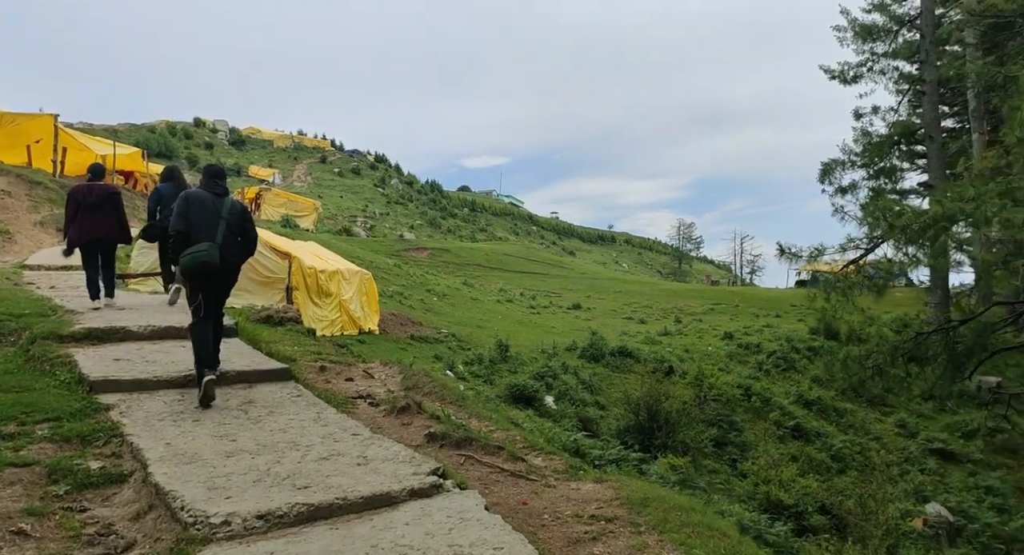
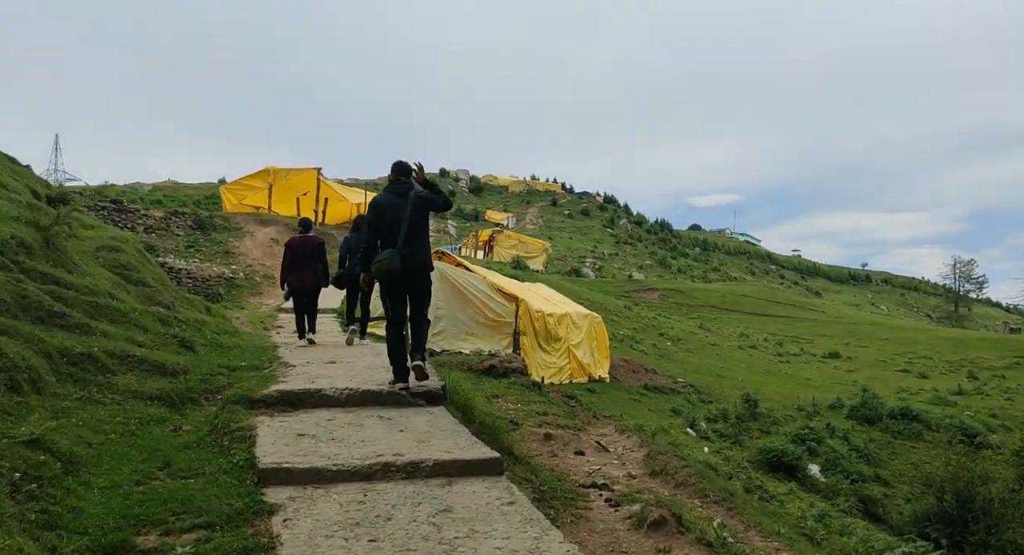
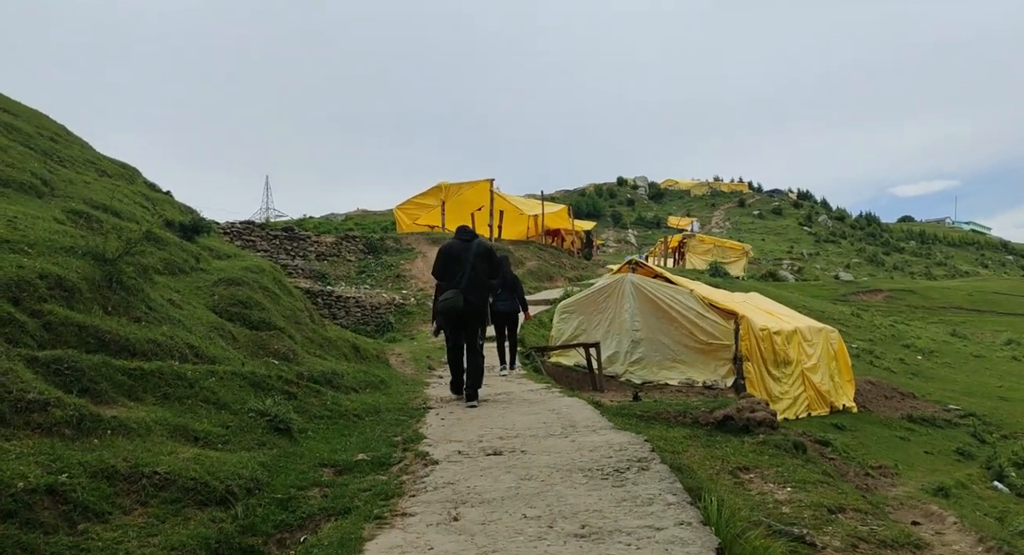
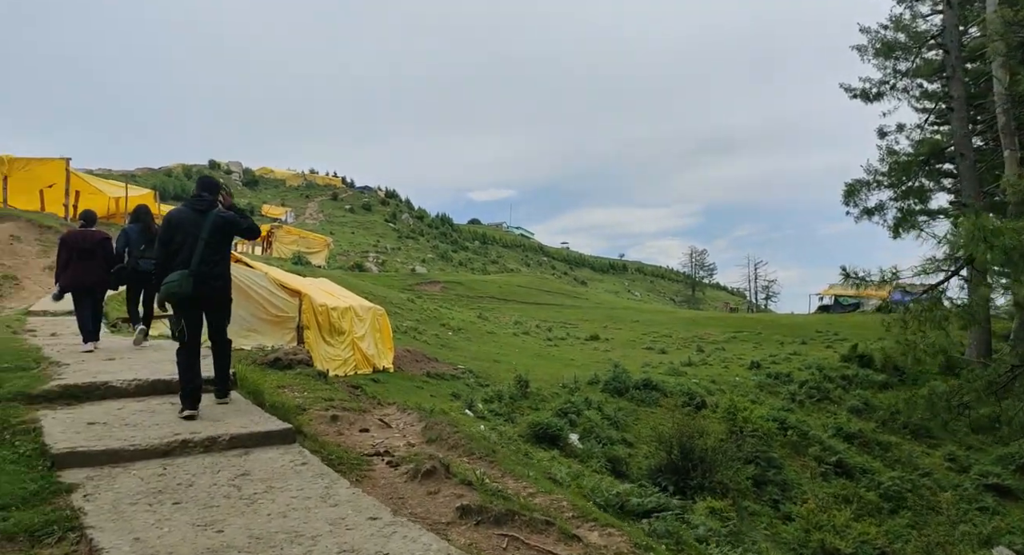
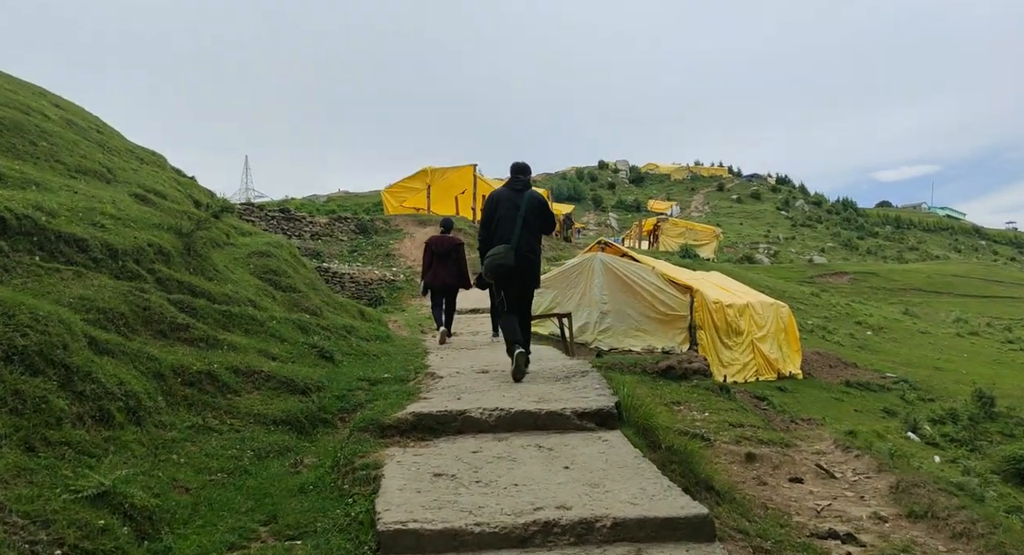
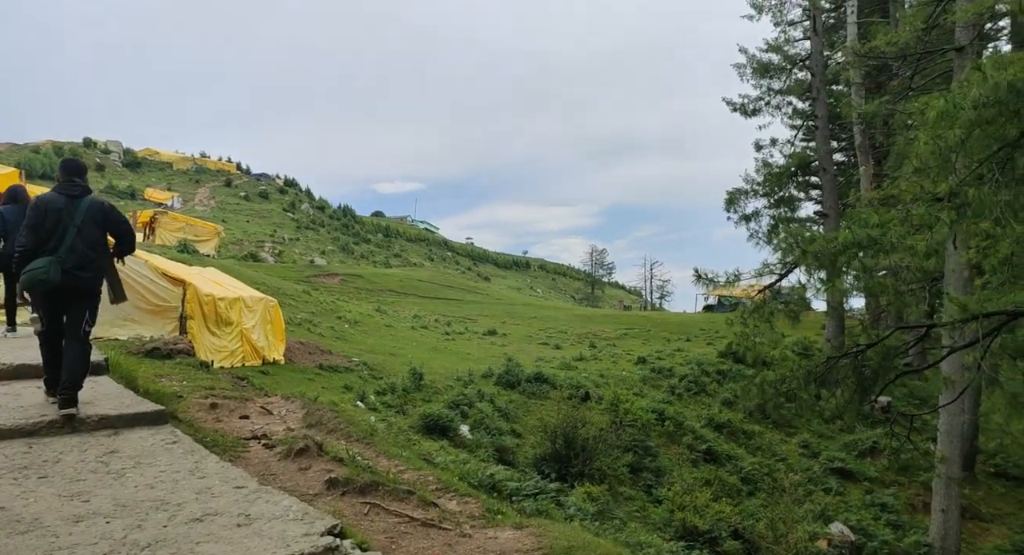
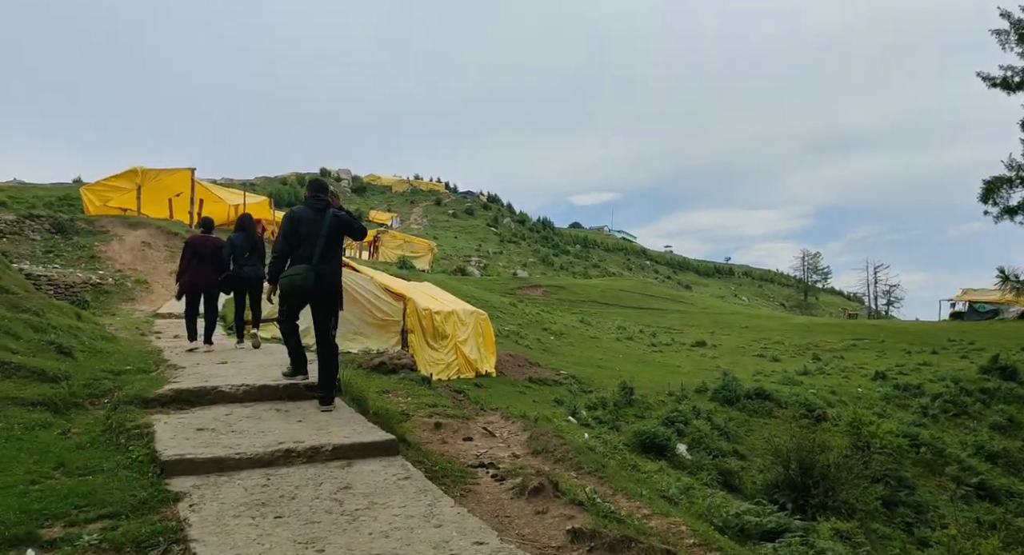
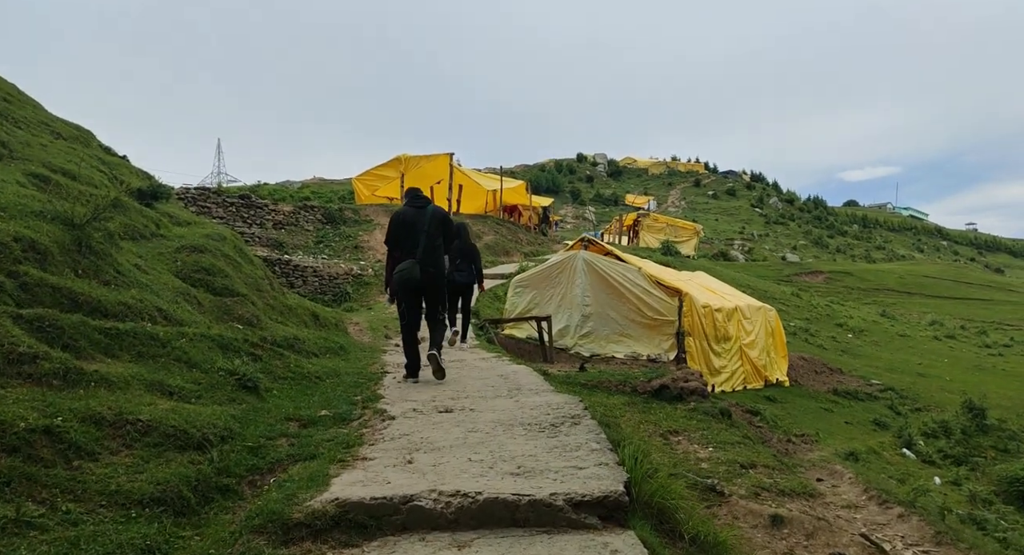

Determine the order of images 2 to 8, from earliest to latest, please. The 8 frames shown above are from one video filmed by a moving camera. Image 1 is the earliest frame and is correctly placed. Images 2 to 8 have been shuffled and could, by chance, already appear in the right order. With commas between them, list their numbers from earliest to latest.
6, 4, 7, 2, 5, 8, 3
